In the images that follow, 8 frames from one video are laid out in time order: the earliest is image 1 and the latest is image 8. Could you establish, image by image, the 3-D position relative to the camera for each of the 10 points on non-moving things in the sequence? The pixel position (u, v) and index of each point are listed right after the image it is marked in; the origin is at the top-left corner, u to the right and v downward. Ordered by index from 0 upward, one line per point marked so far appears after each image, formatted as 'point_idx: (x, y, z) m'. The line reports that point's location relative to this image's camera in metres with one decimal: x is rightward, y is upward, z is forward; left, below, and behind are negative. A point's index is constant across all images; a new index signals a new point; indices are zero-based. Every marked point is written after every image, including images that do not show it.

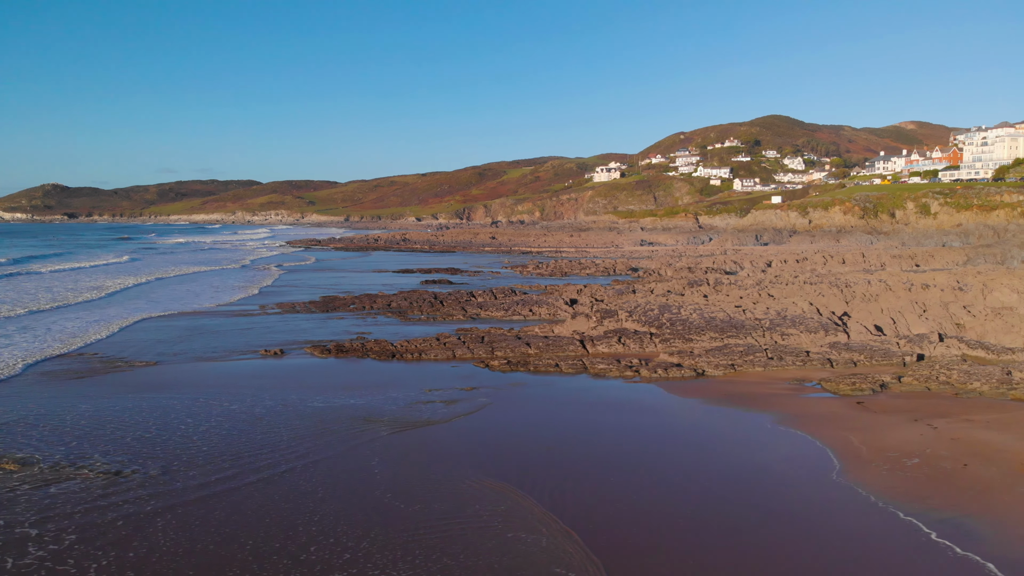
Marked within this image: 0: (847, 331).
0: (+8.0, -1.1, +16.1) m
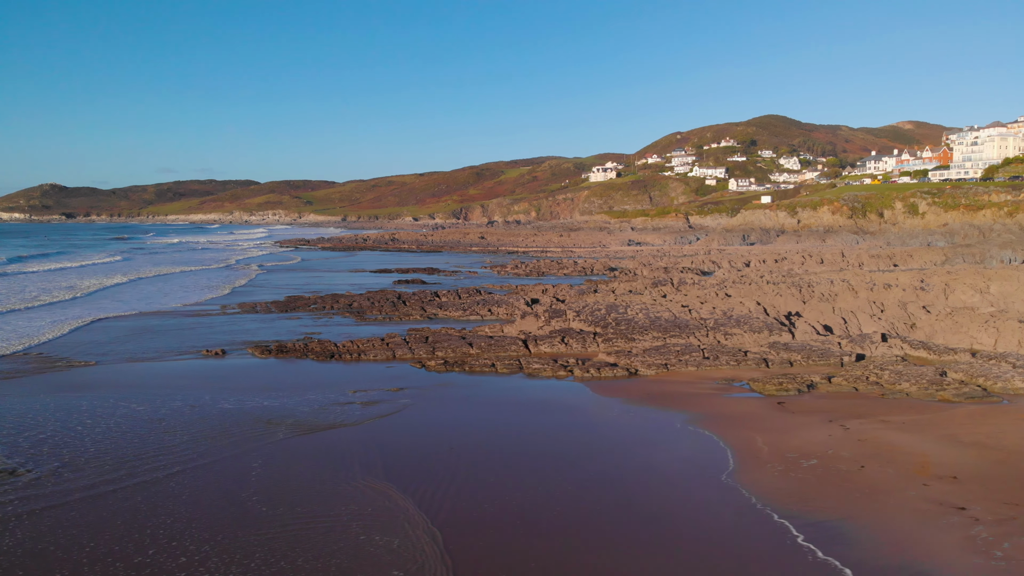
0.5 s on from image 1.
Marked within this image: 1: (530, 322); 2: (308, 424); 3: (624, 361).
0: (+6.6, -1.0, +15.9) m
1: (+0.5, -0.9, +17.0) m
2: (-3.0, -2.0, +9.9) m
3: (+2.4, -1.5, +14.1) m
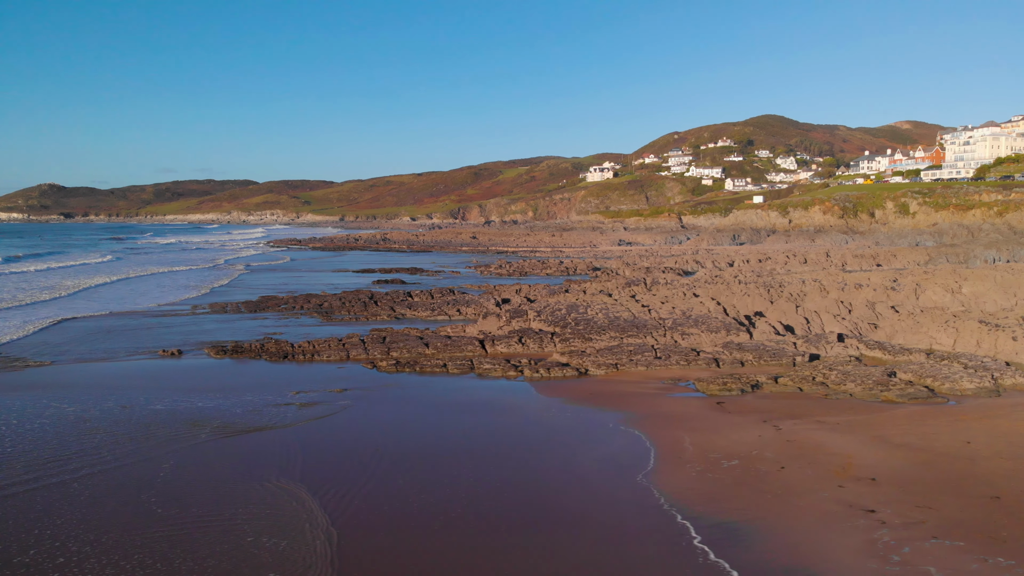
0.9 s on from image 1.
0: (+5.6, -1.0, +15.9) m
1: (-0.5, -0.9, +17.0) m
2: (-4.0, -2.0, +9.9) m
3: (+1.4, -1.5, +14.0) m
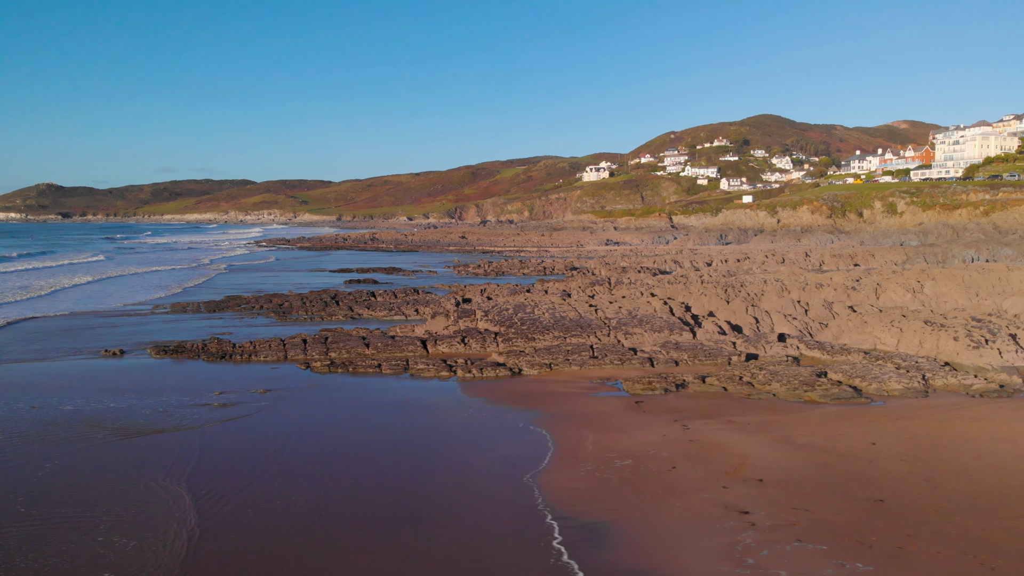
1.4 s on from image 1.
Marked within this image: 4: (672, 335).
0: (+4.3, -1.0, +15.8) m
1: (-1.9, -0.9, +16.9) m
2: (-5.4, -2.0, +9.8) m
3: (0.0, -1.5, +14.0) m
4: (+3.7, -1.1, +15.5) m
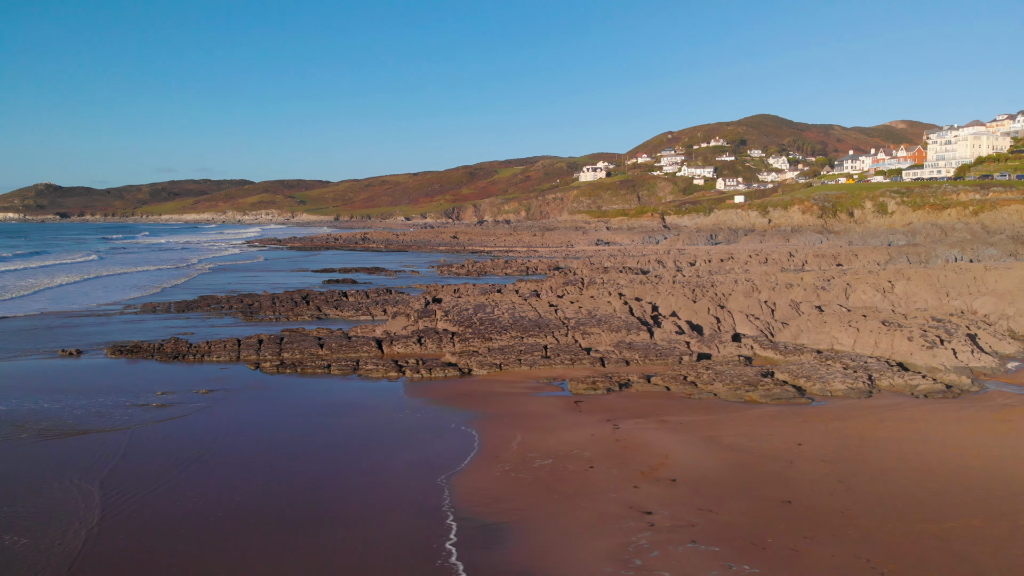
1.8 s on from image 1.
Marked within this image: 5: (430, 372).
0: (+3.3, -1.0, +15.8) m
1: (-2.9, -0.9, +16.9) m
2: (-6.4, -2.0, +9.8) m
3: (-1.0, -1.5, +13.9) m
4: (+2.7, -1.1, +15.5) m
5: (-1.6, -1.7, +13.4) m
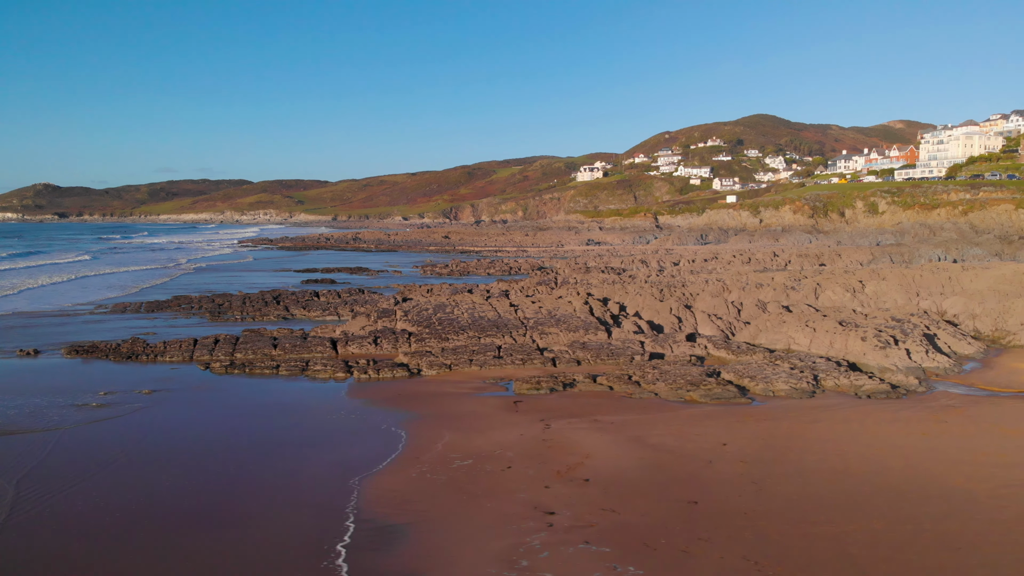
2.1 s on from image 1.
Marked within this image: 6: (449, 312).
0: (+2.2, -1.0, +15.7) m
1: (-3.9, -0.8, +16.9) m
2: (-7.4, -2.0, +9.8) m
3: (-2.0, -1.5, +13.9) m
4: (+1.7, -1.1, +15.5) m
5: (-2.7, -1.7, +13.3) m
6: (-1.6, -0.6, +16.8) m
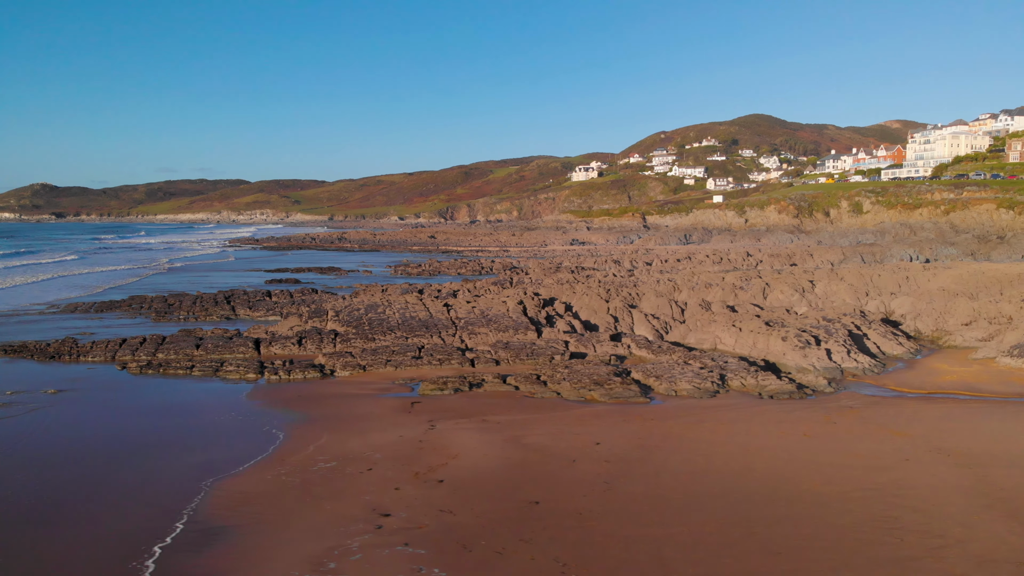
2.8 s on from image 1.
0: (+0.5, -1.0, +15.7) m
1: (-5.6, -0.8, +16.8) m
2: (-9.1, -2.0, +9.8) m
3: (-3.7, -1.5, +13.9) m
4: (0.0, -1.1, +15.4) m
5: (-4.4, -1.7, +13.3) m
6: (-3.3, -0.6, +16.8) m
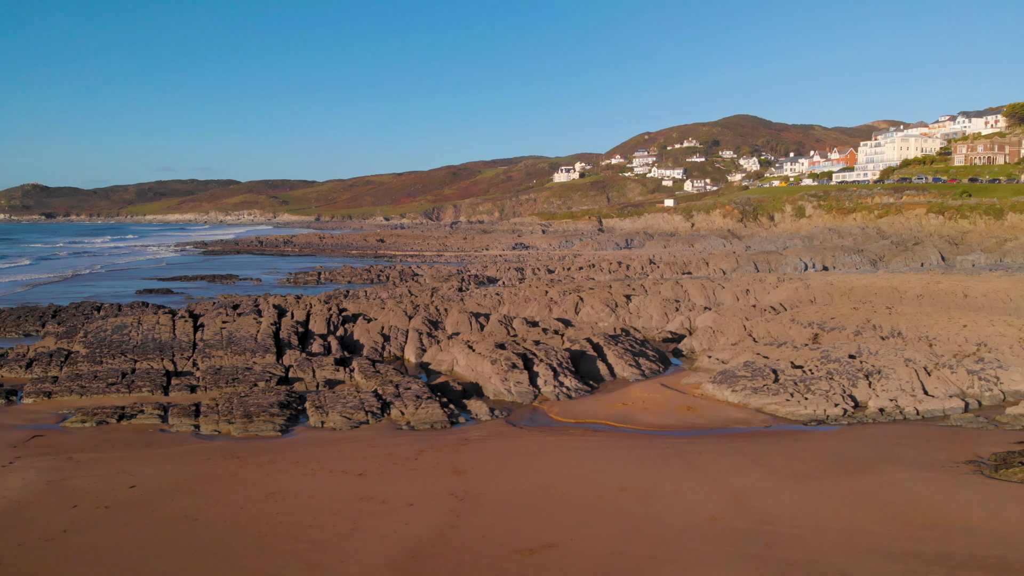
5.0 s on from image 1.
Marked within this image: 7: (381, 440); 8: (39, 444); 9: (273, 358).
0: (-5.5, -1.5, +15.6) m
1: (-11.7, -1.3, +16.9) m
2: (-15.3, -2.5, +9.9) m
3: (-9.8, -2.0, +13.9) m
4: (-6.1, -1.6, +15.3) m
5: (-10.5, -2.2, +13.3) m
6: (-9.3, -1.1, +16.8) m
7: (-1.9, -2.5, +10.6) m
8: (-7.5, -2.5, +10.7) m
9: (-5.5, -1.6, +15.4) m
